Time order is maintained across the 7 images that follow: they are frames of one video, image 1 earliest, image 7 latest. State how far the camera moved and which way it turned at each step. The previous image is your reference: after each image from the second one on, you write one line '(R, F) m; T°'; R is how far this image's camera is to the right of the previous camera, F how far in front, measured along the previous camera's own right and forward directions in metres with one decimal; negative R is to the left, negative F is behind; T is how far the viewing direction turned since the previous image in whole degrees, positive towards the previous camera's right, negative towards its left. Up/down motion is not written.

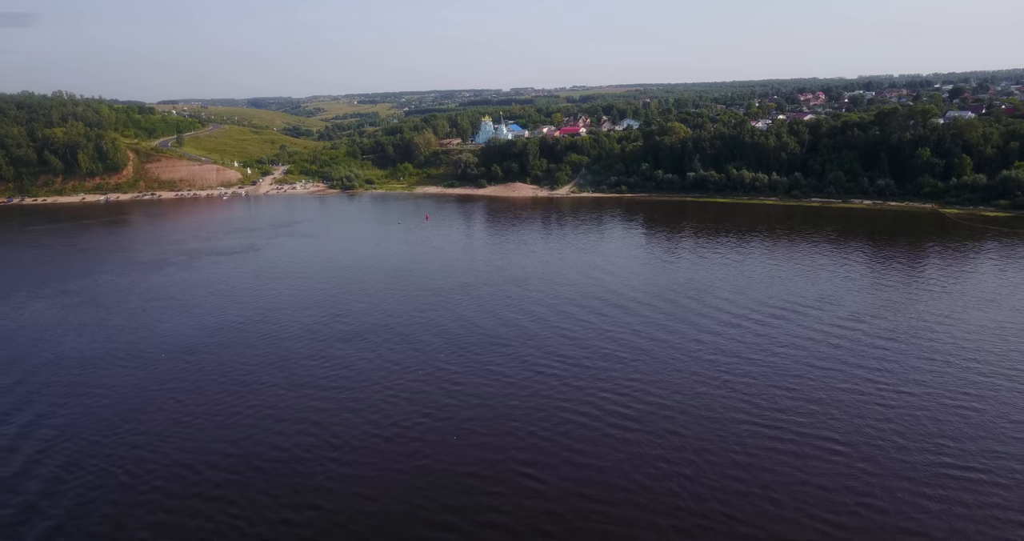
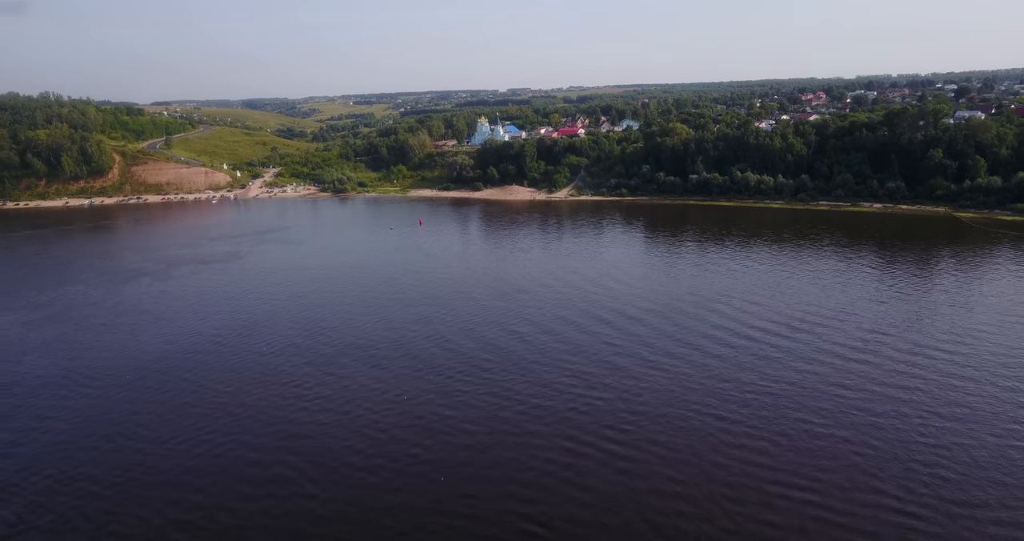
(0.0, +2.1) m; 0°
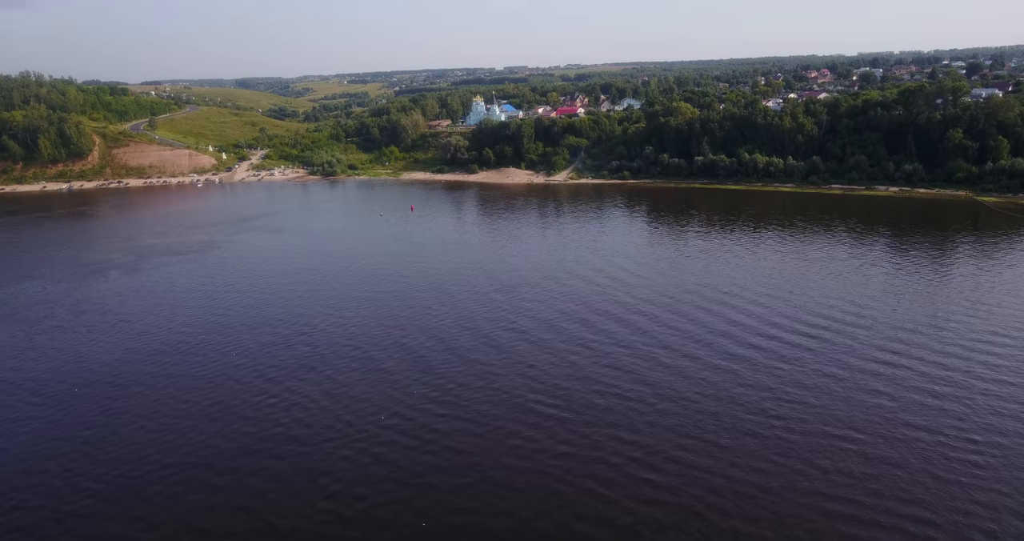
(+0.1, +2.5) m; 0°
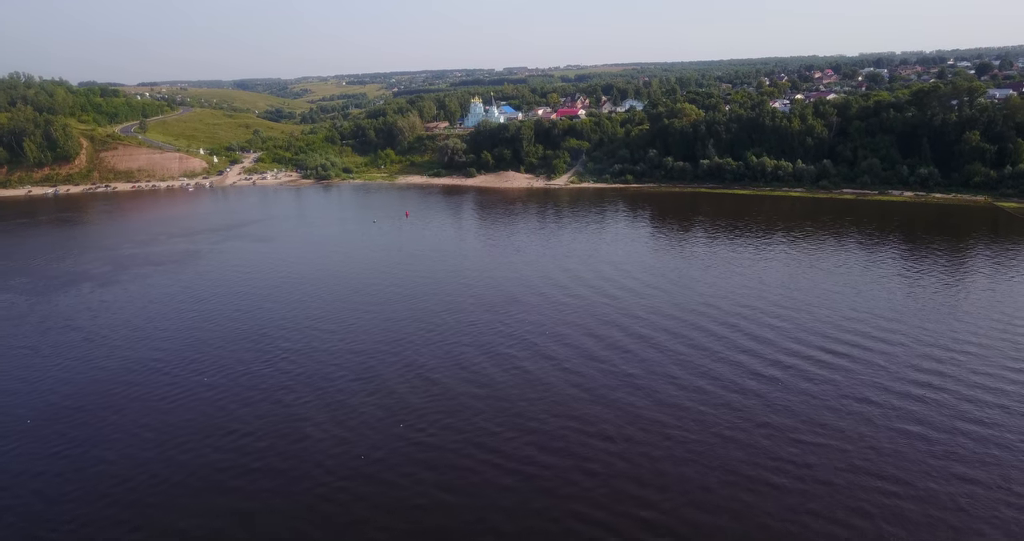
(0.0, +2.0) m; 0°
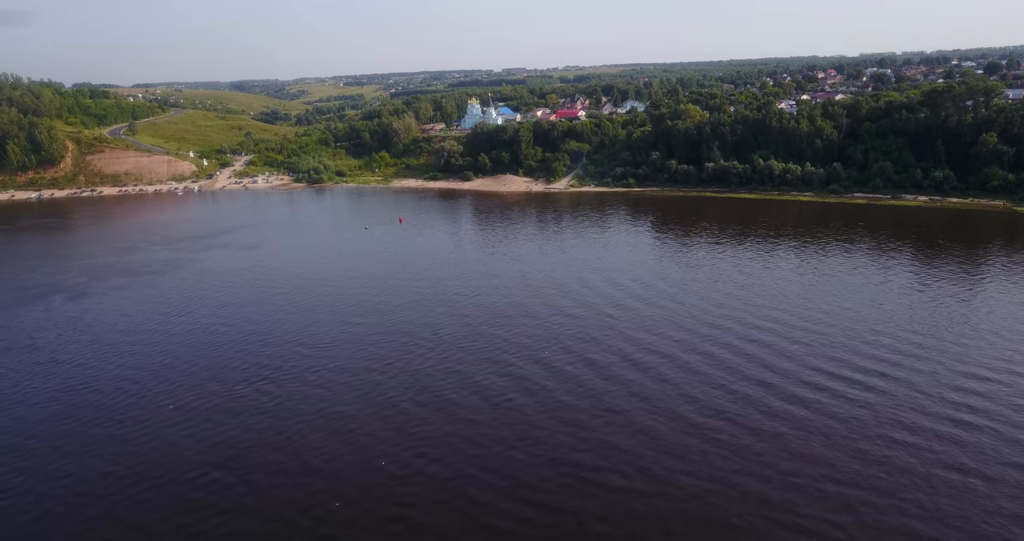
(0.0, +2.0) m; 0°
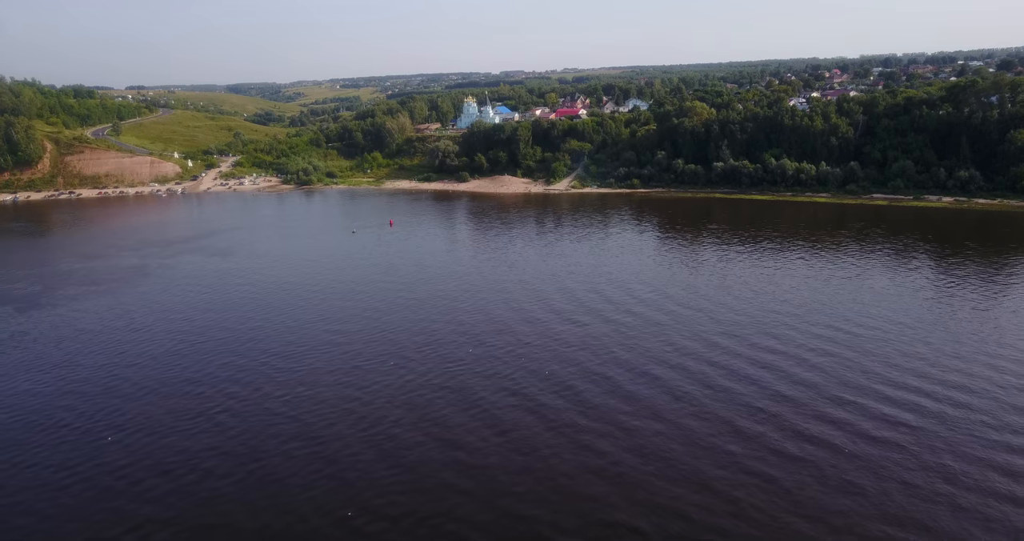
(0.0, +2.9) m; 0°
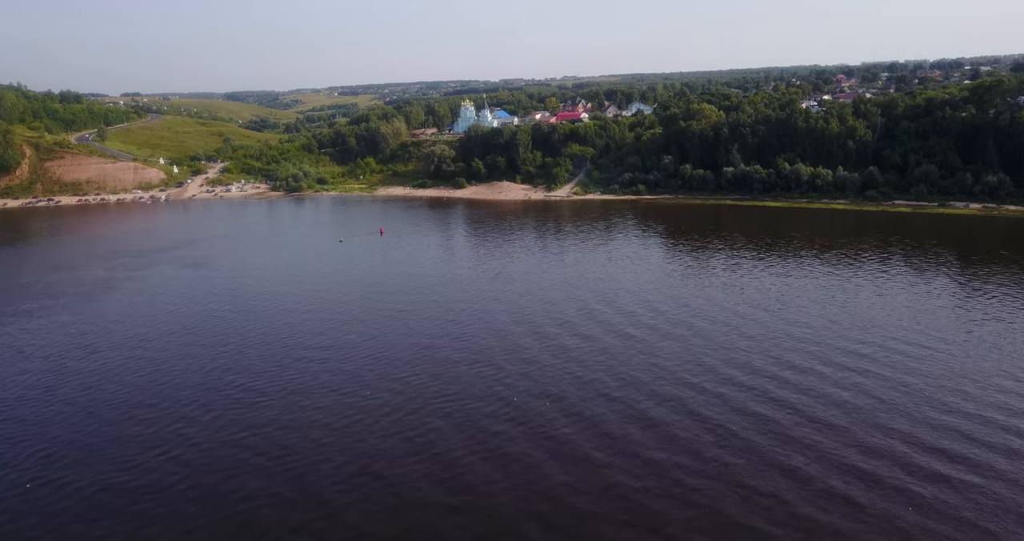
(0.0, +2.8) m; 0°
